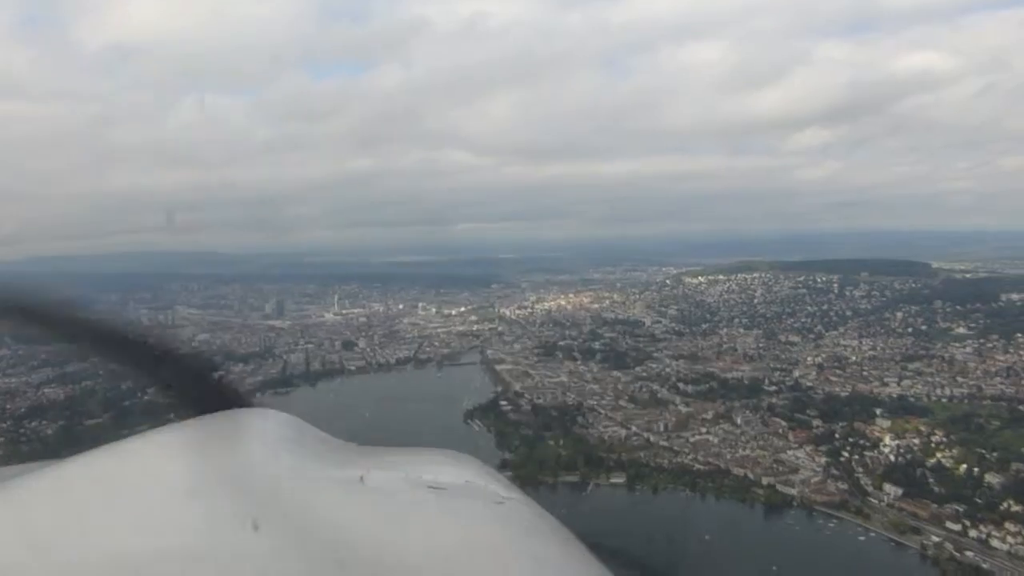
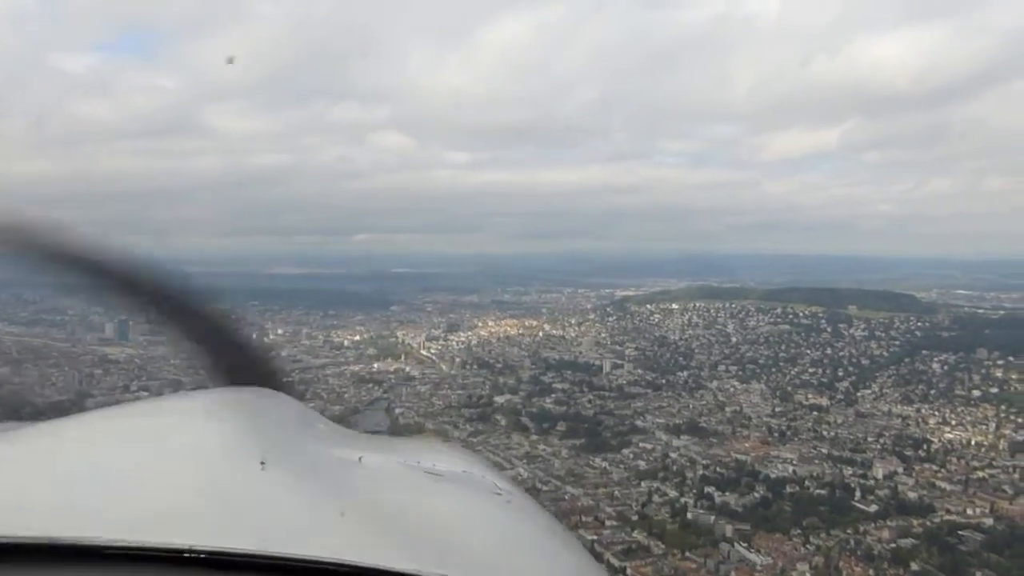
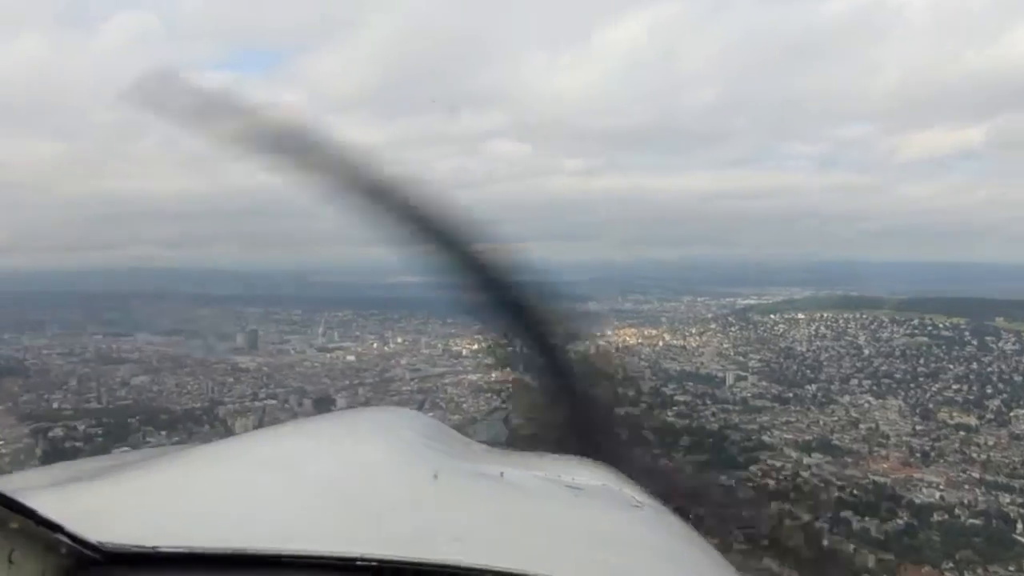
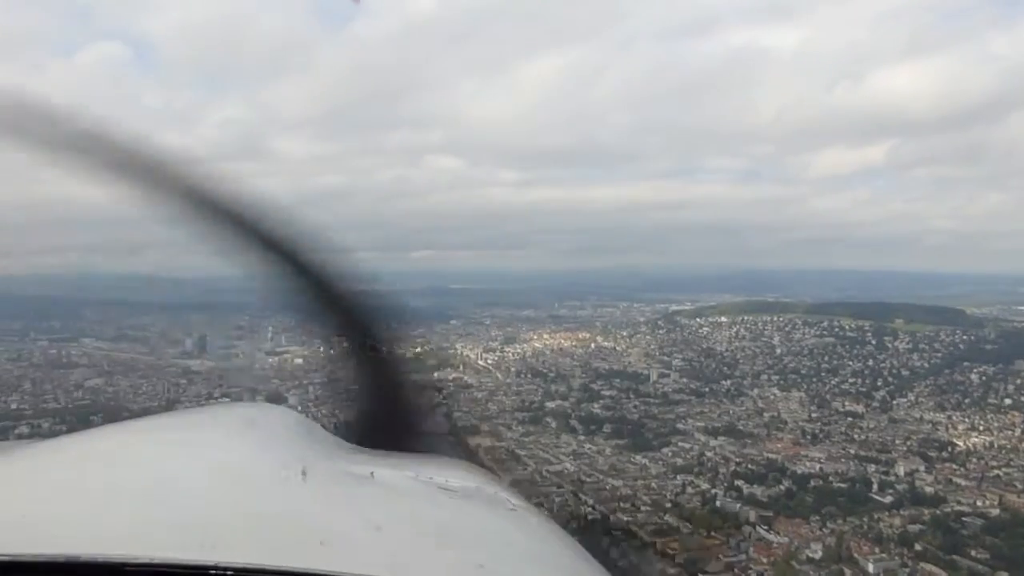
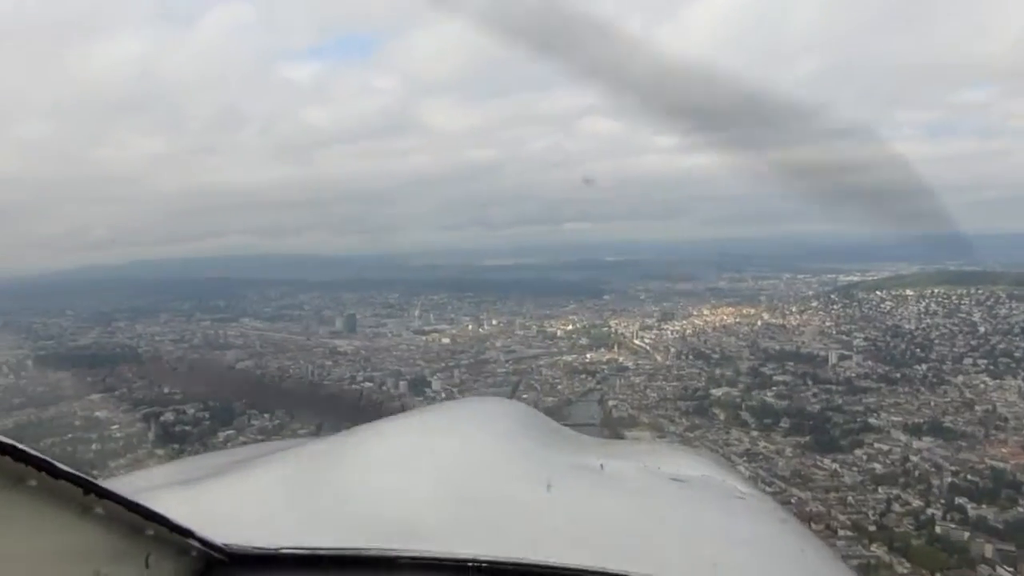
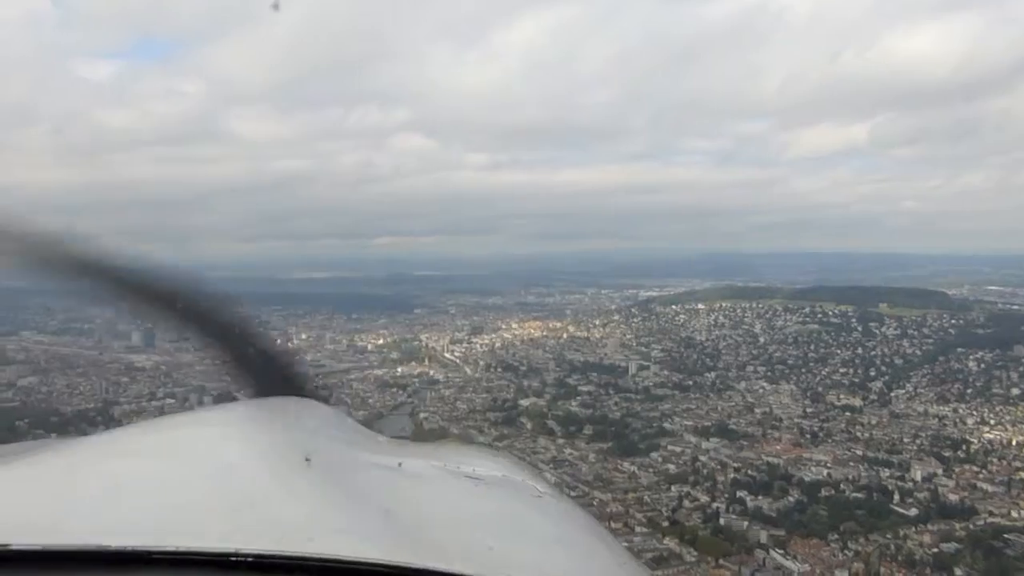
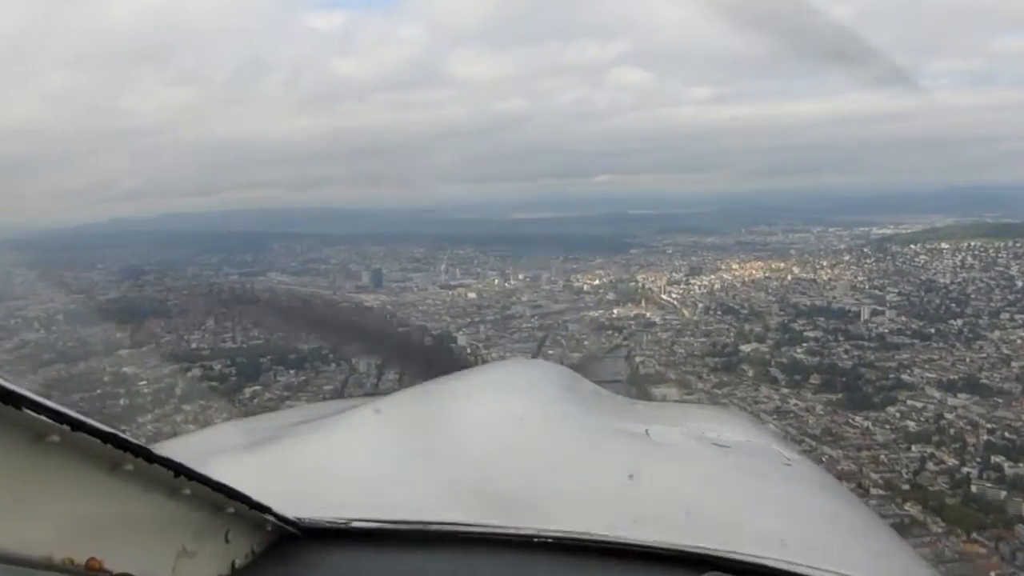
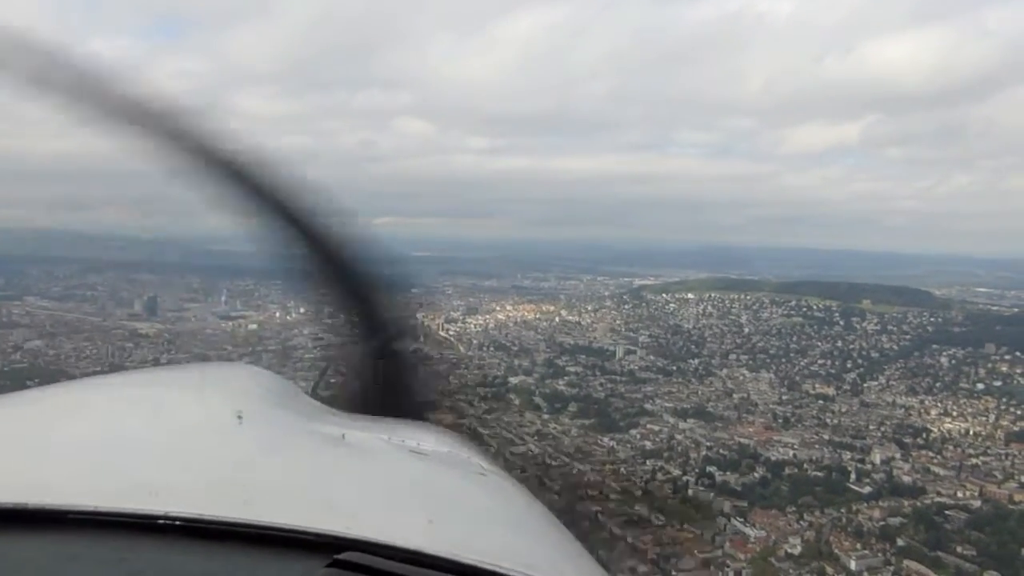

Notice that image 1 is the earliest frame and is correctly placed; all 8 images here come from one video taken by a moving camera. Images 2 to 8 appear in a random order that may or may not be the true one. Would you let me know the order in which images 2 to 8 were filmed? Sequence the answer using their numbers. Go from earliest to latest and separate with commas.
4, 8, 2, 6, 3, 5, 7
